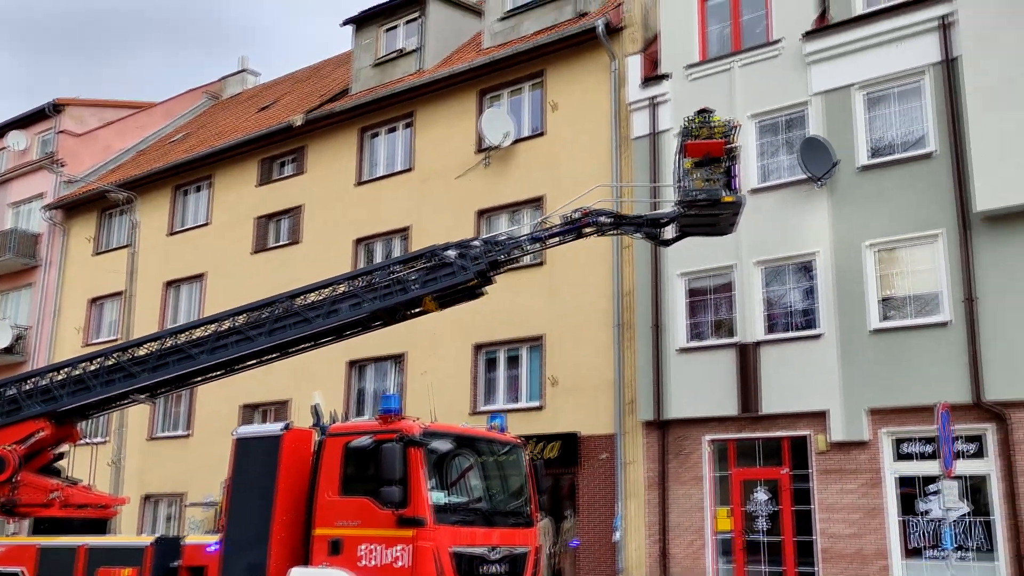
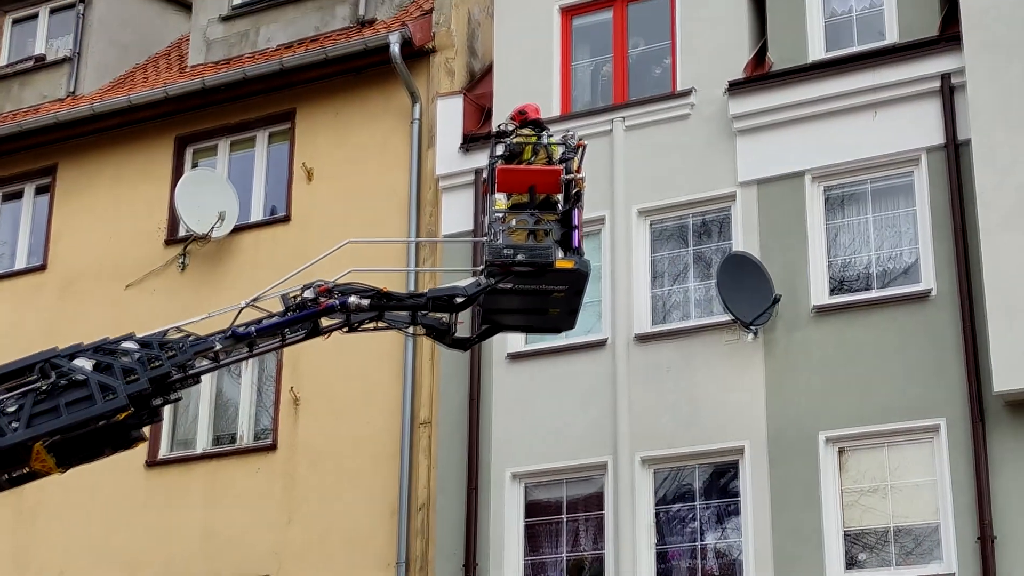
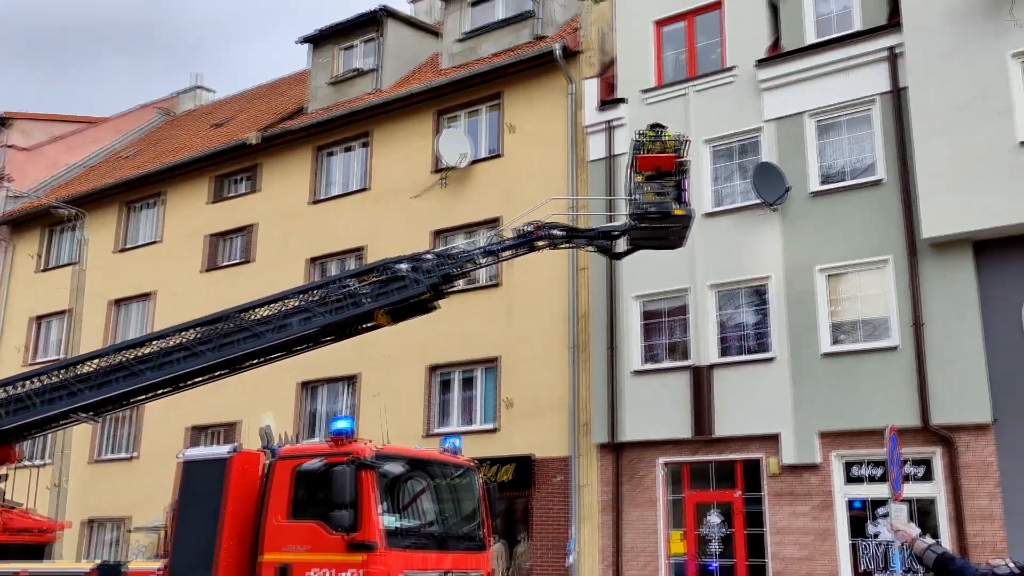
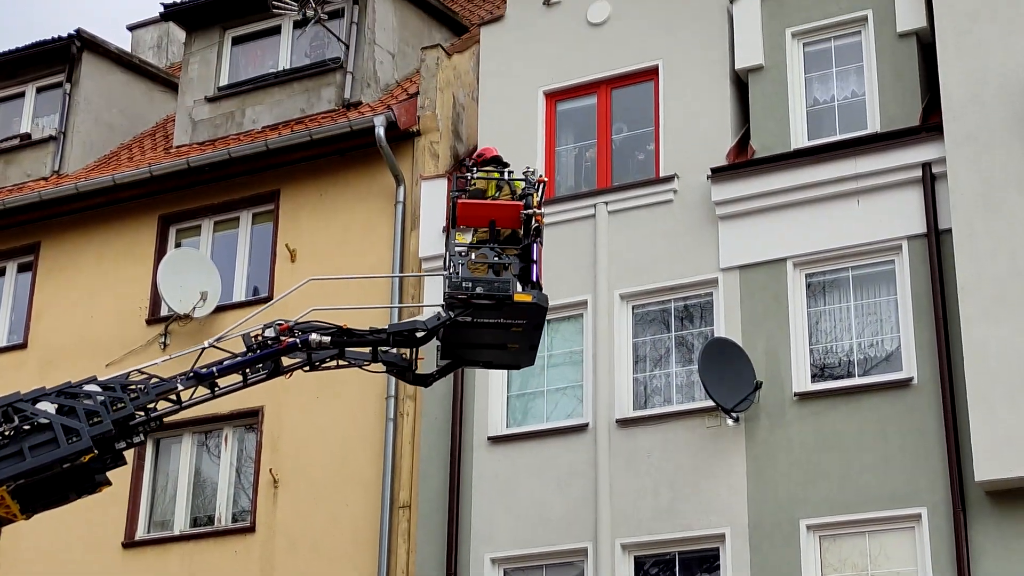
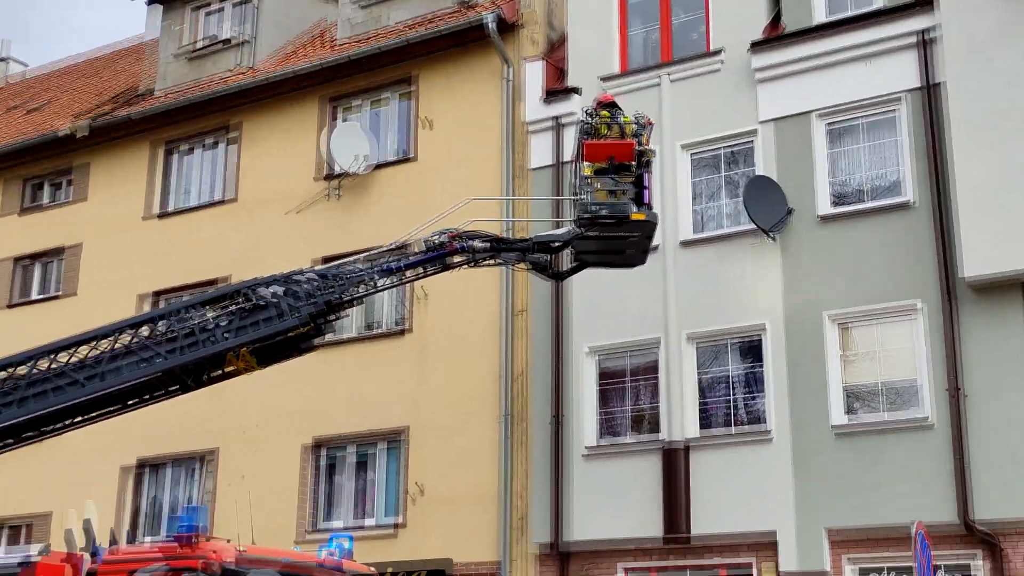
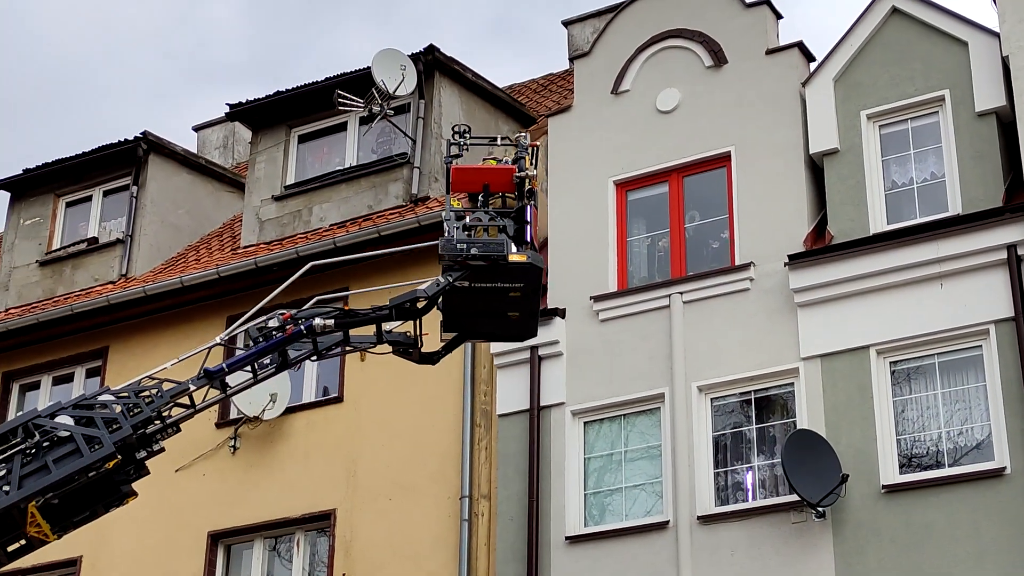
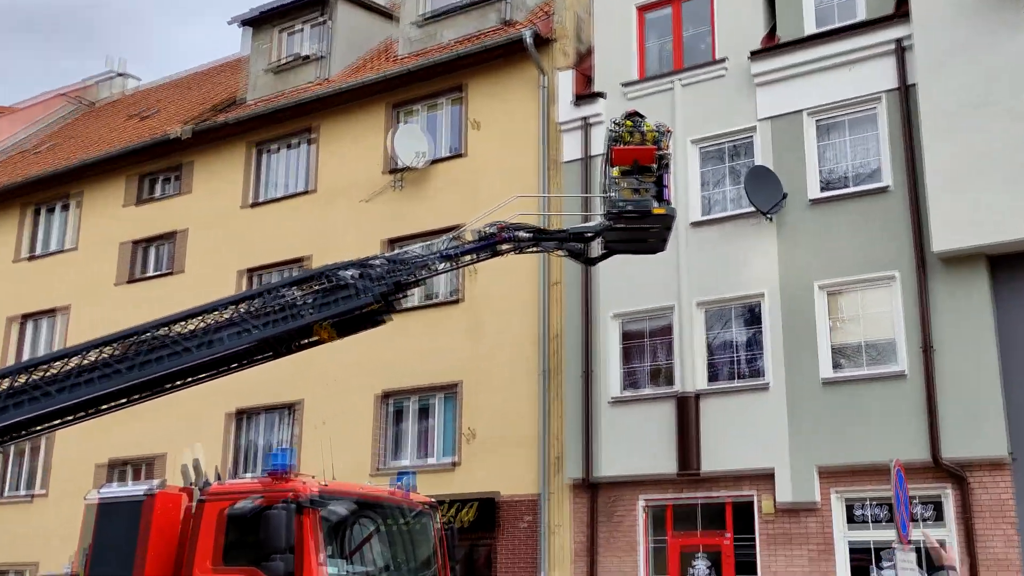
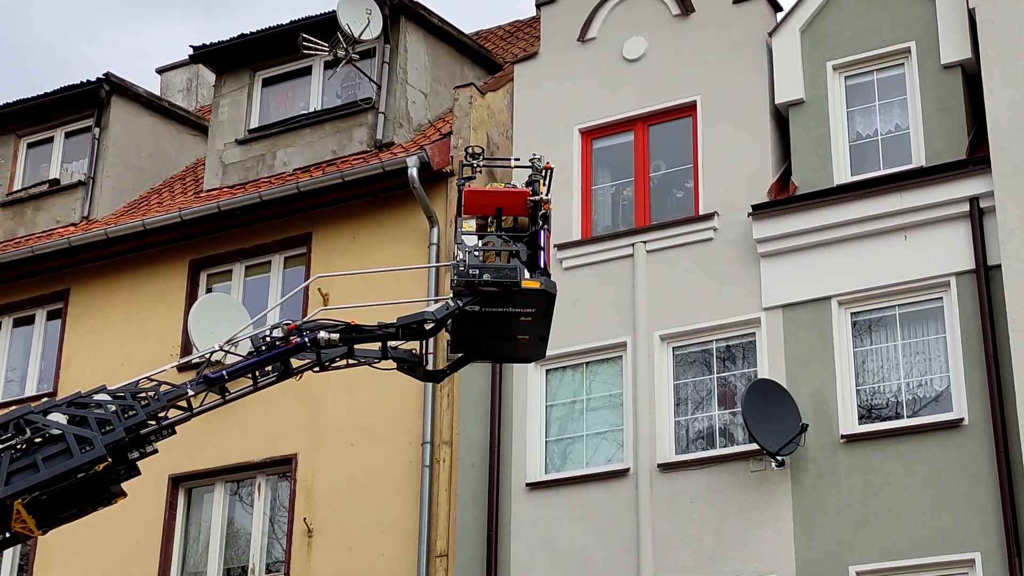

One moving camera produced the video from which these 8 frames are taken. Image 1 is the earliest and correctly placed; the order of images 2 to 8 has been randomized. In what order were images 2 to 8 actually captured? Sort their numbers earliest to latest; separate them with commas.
3, 7, 5, 2, 4, 8, 6
